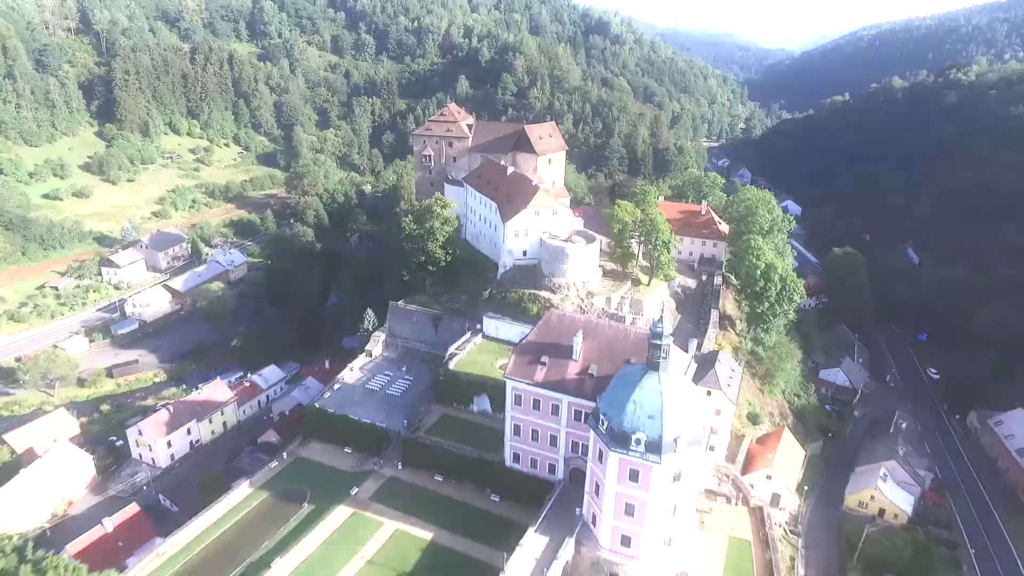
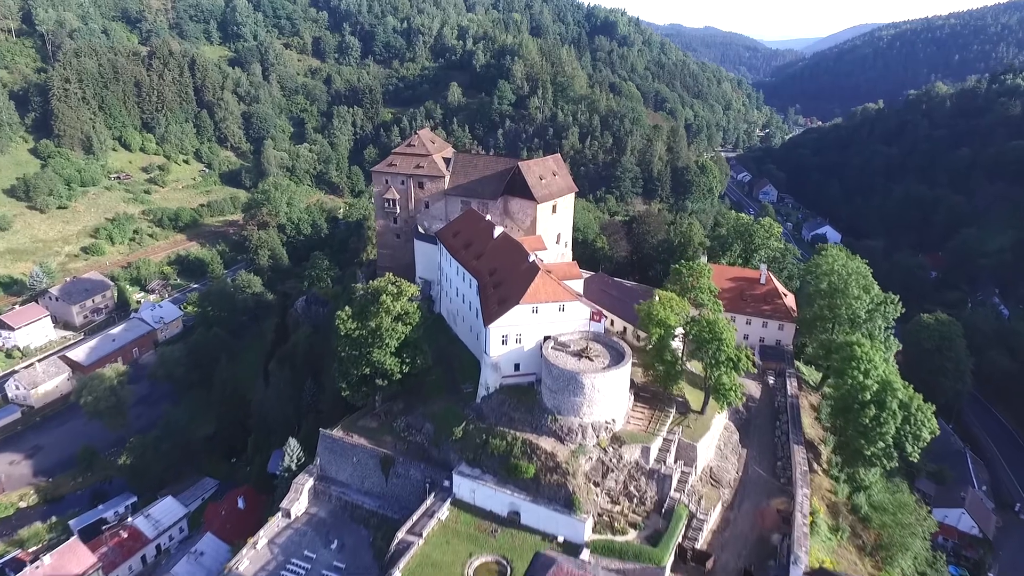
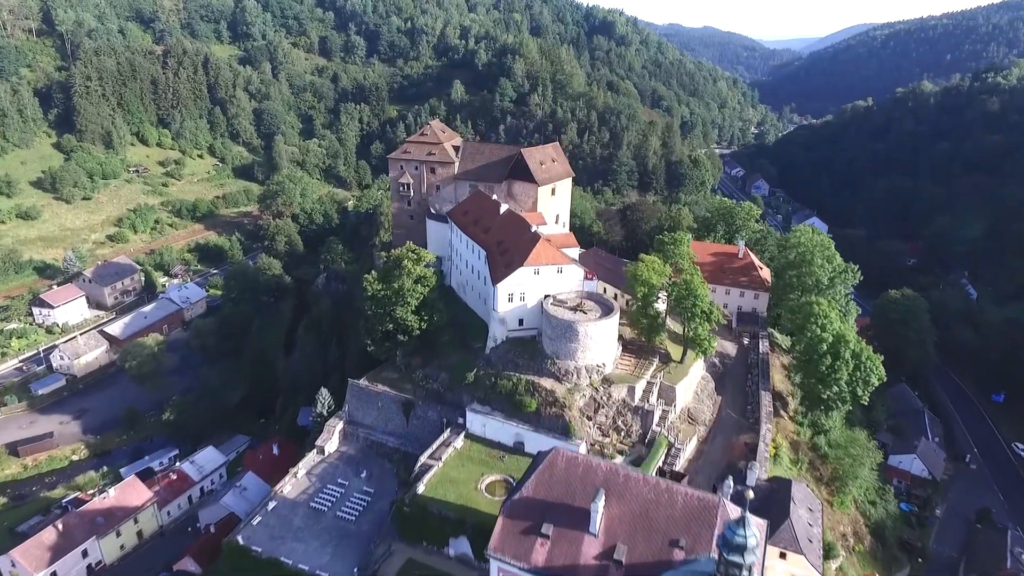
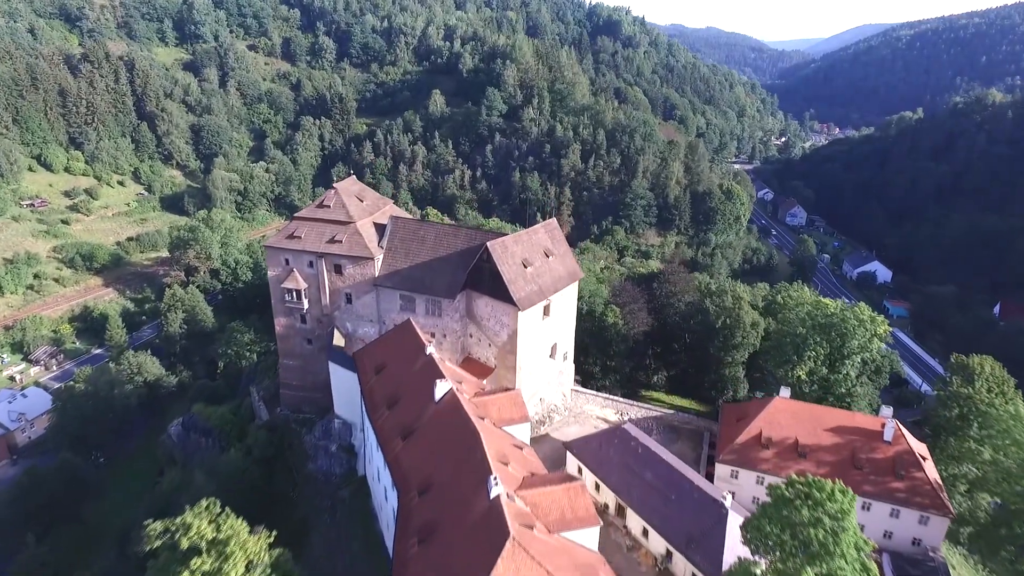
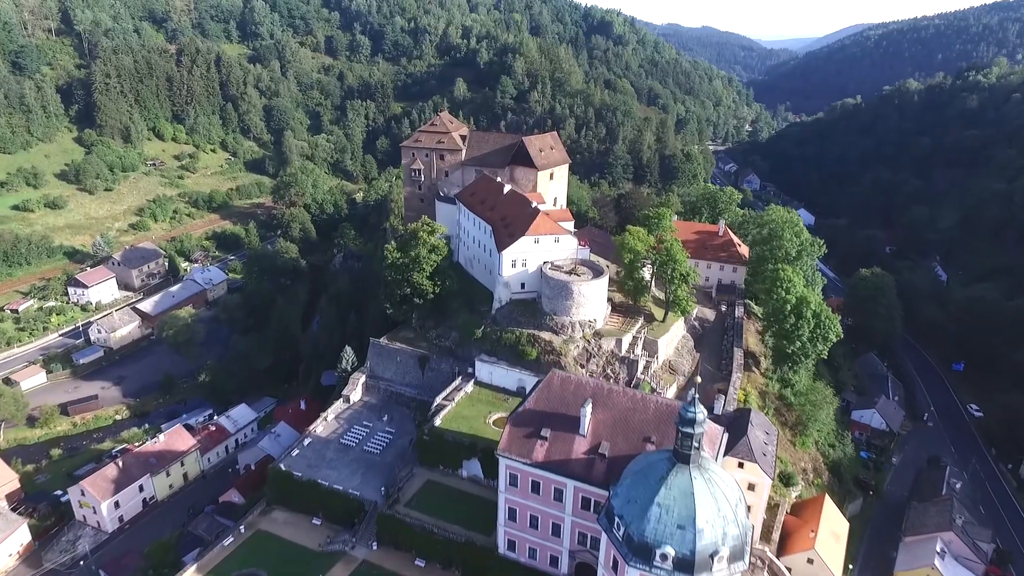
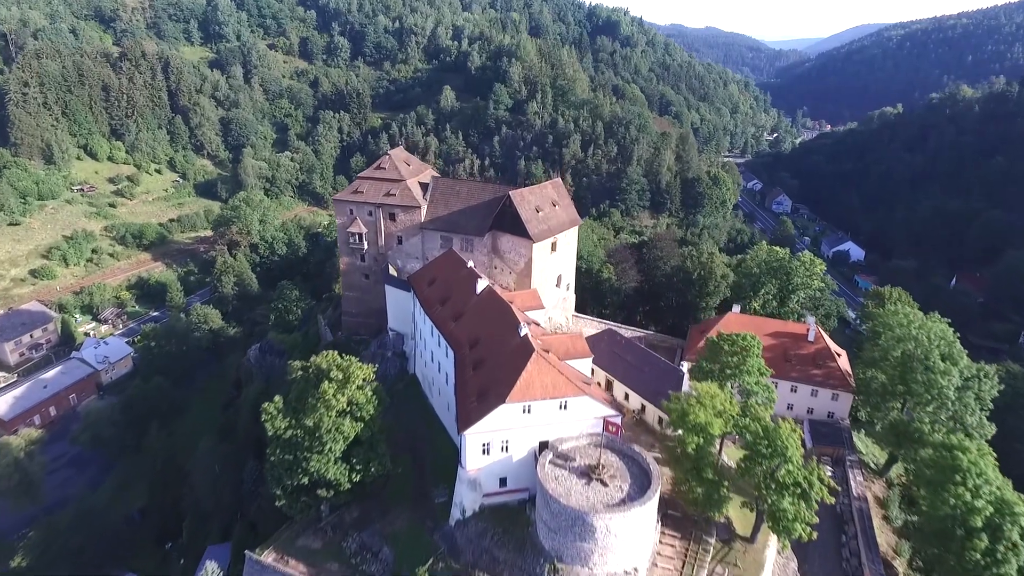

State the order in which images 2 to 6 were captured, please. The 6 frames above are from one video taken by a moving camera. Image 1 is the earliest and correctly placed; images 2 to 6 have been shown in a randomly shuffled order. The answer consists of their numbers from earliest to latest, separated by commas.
5, 3, 2, 6, 4
